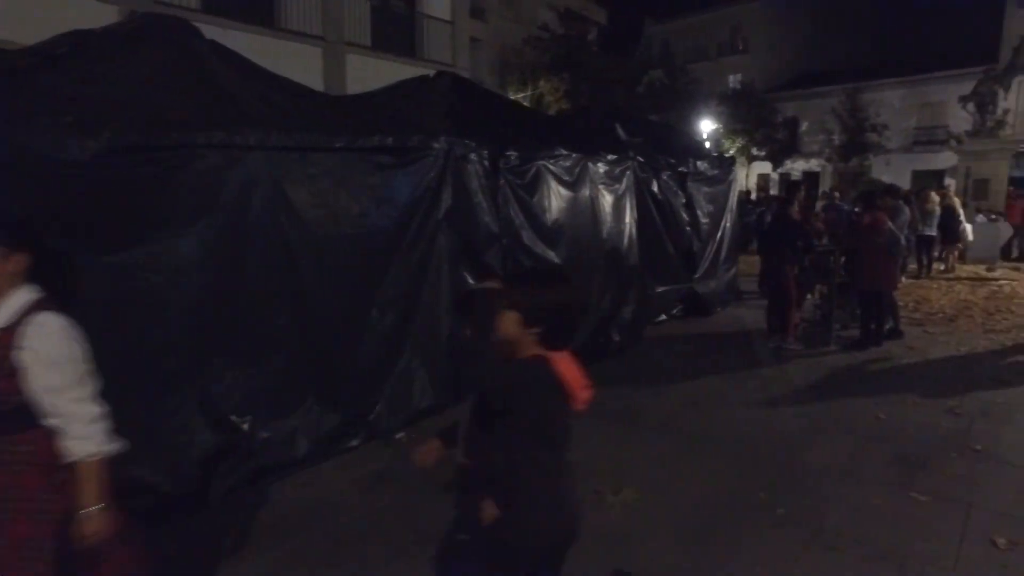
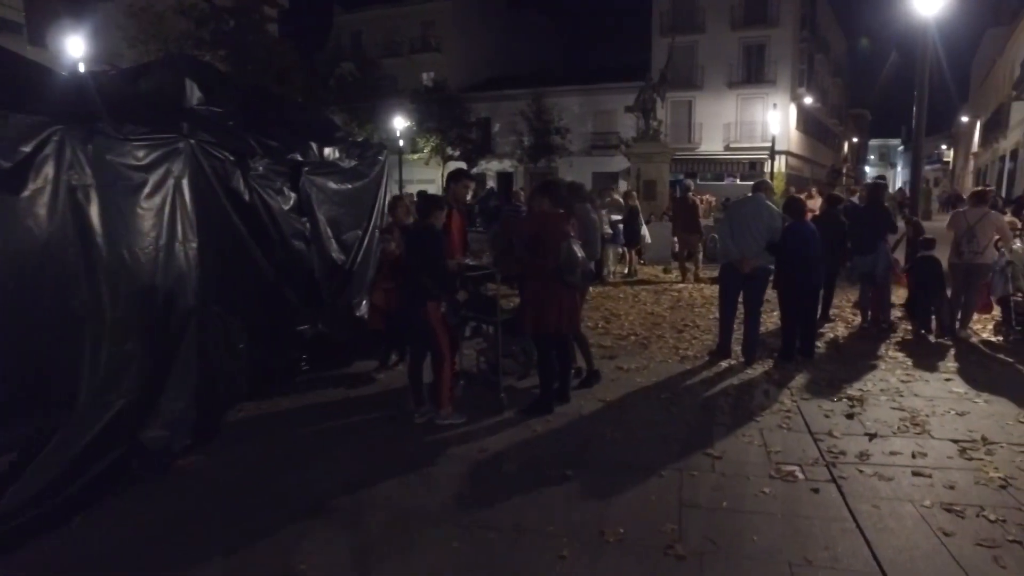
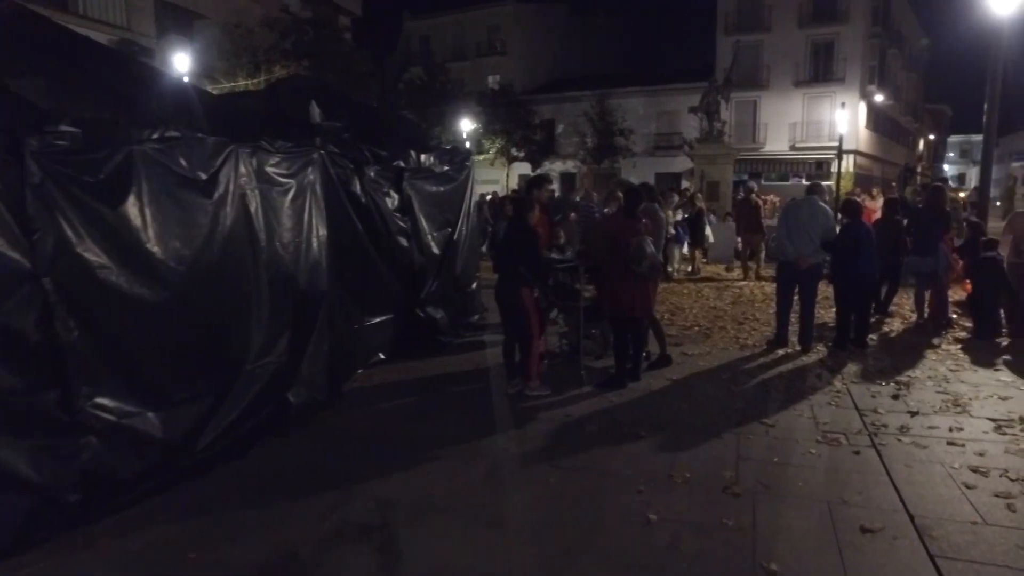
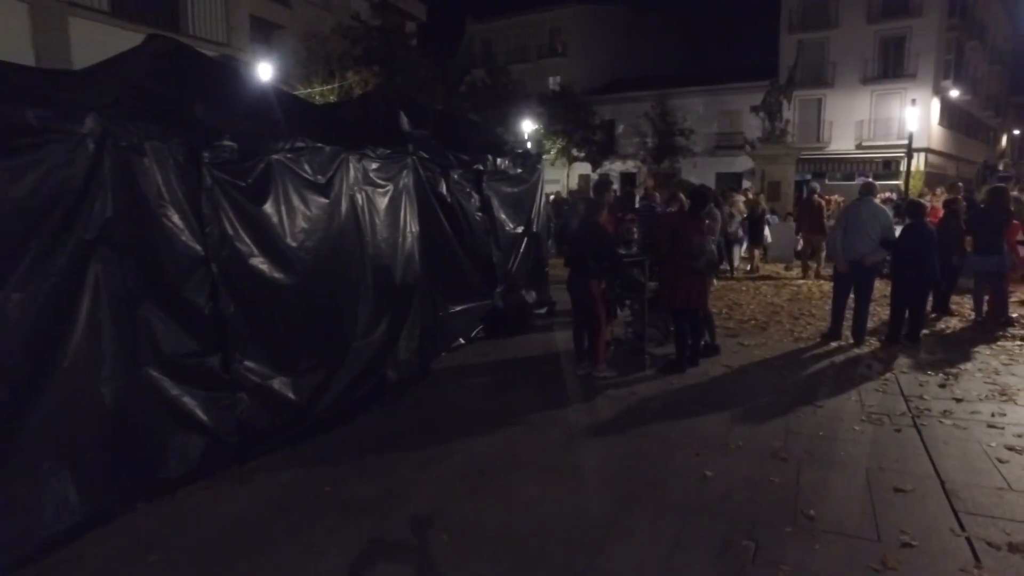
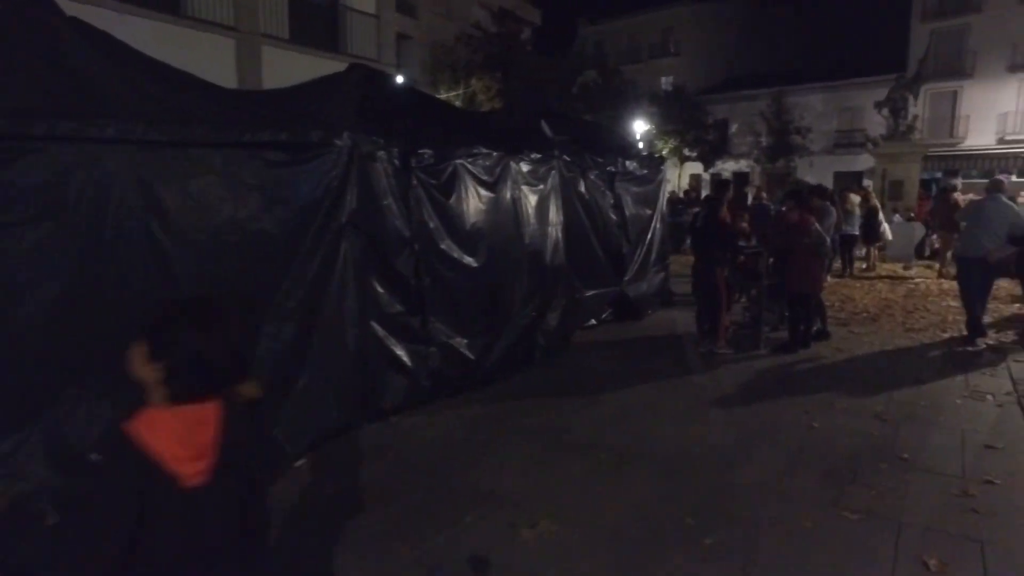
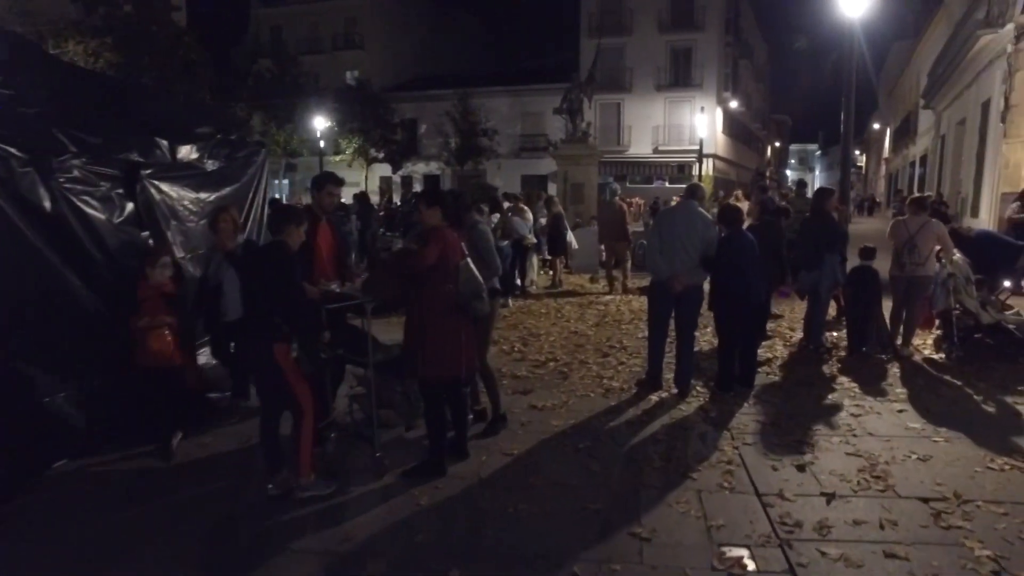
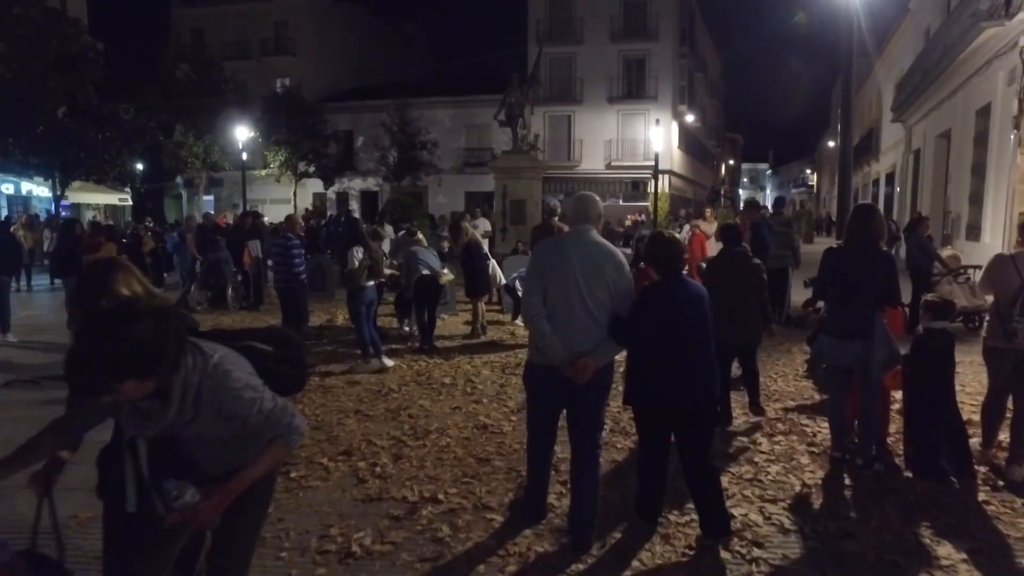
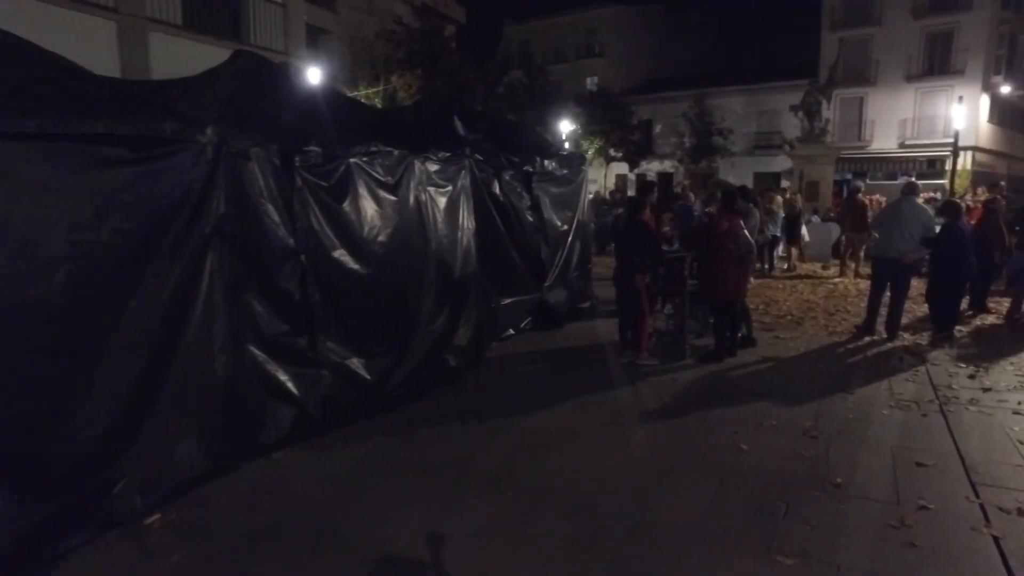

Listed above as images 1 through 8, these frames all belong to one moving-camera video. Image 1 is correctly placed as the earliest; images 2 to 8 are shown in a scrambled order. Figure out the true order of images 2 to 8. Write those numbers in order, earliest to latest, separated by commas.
5, 8, 4, 3, 2, 6, 7
